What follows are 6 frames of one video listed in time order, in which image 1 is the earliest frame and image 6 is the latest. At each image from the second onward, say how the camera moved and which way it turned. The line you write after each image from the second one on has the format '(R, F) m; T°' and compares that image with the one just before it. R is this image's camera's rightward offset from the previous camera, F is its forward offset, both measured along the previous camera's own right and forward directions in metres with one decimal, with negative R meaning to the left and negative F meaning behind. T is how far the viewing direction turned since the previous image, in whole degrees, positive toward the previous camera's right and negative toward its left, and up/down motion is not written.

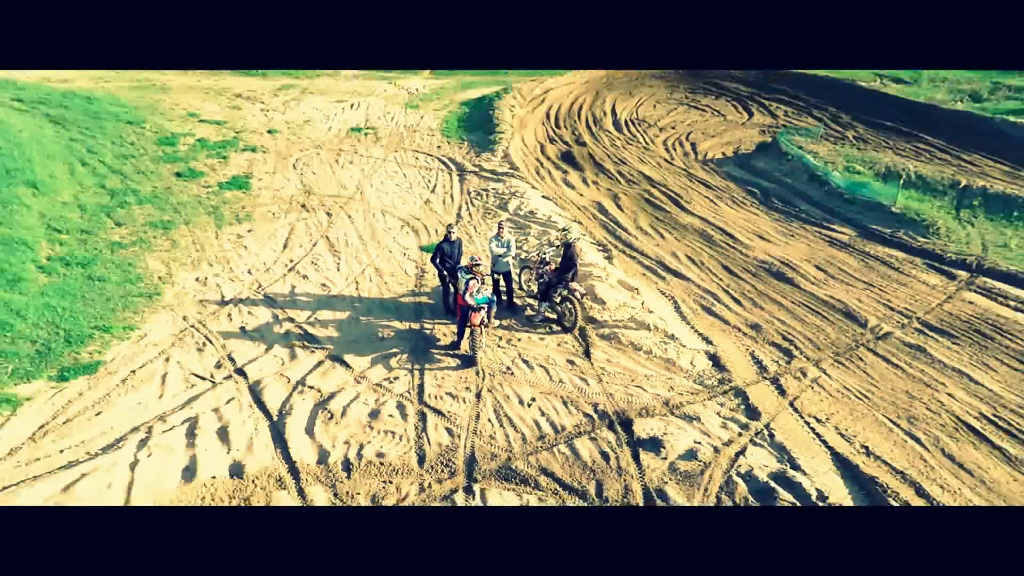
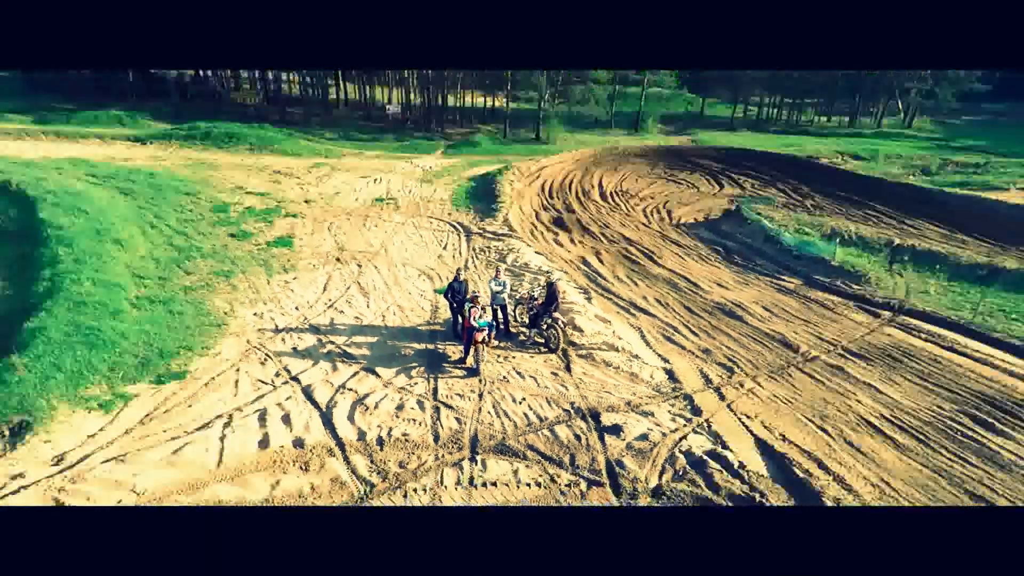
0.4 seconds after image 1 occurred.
(+0.1, -0.7) m; -1°
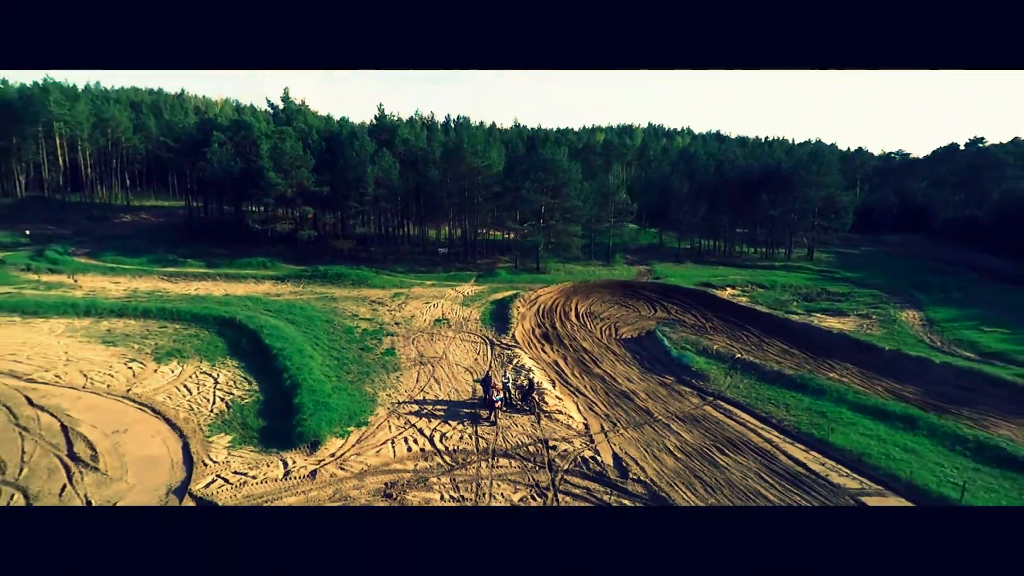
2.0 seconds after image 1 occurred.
(+0.2, -4.1) m; -2°
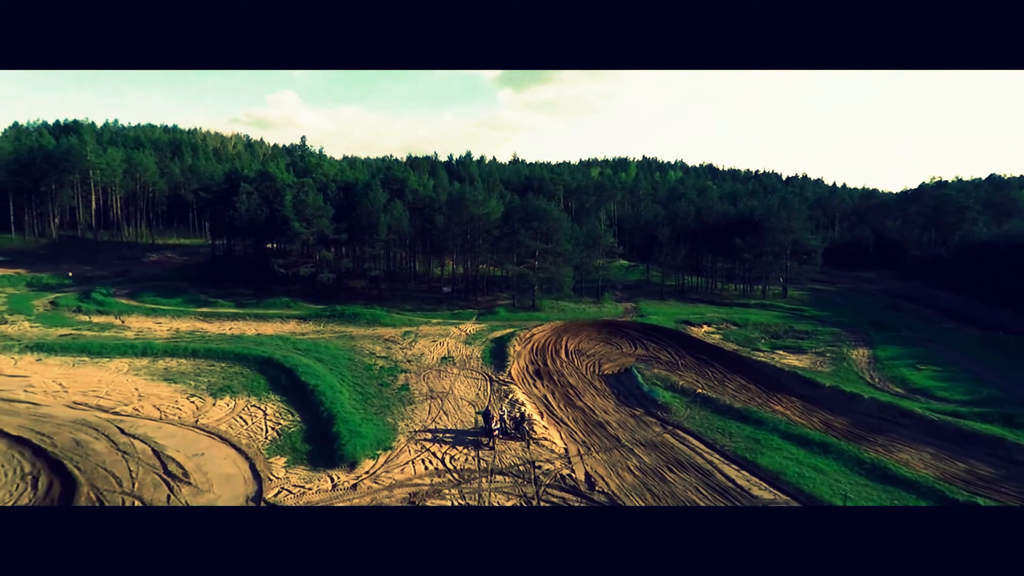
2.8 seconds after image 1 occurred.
(+0.1, -2.0) m; 0°
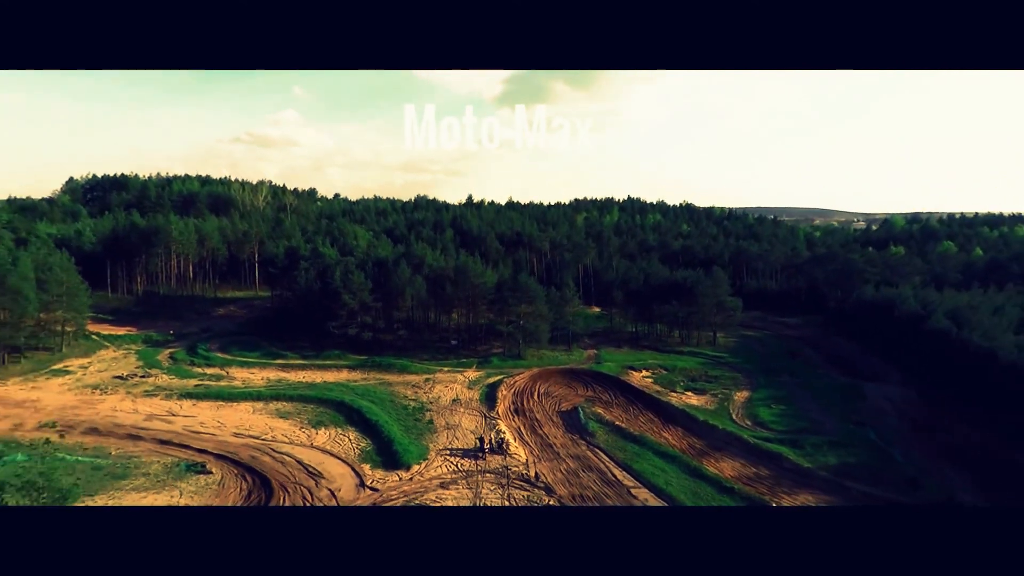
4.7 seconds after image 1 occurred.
(+0.5, -7.0) m; 0°
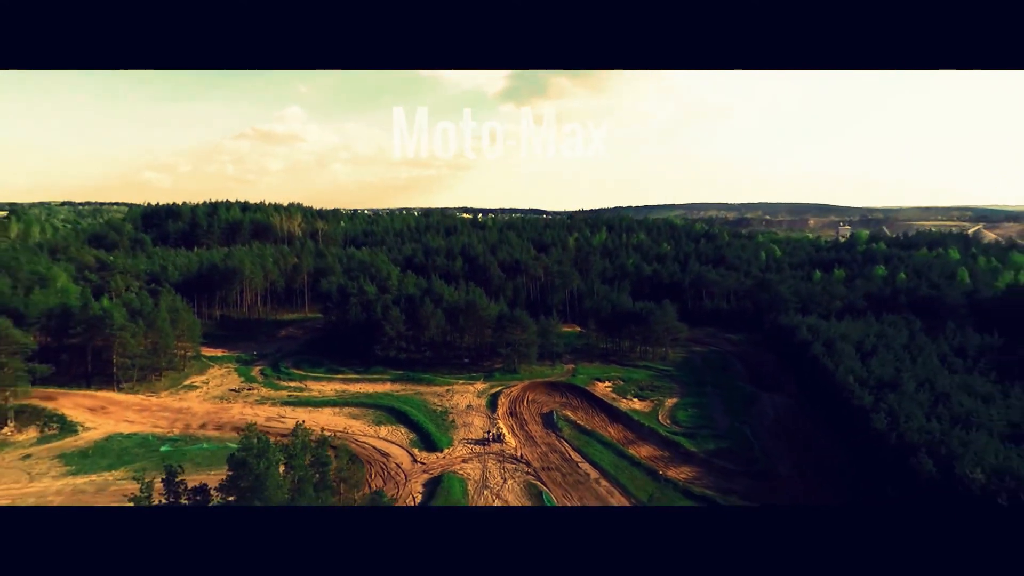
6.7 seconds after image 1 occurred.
(+0.5, -9.1) m; 0°
